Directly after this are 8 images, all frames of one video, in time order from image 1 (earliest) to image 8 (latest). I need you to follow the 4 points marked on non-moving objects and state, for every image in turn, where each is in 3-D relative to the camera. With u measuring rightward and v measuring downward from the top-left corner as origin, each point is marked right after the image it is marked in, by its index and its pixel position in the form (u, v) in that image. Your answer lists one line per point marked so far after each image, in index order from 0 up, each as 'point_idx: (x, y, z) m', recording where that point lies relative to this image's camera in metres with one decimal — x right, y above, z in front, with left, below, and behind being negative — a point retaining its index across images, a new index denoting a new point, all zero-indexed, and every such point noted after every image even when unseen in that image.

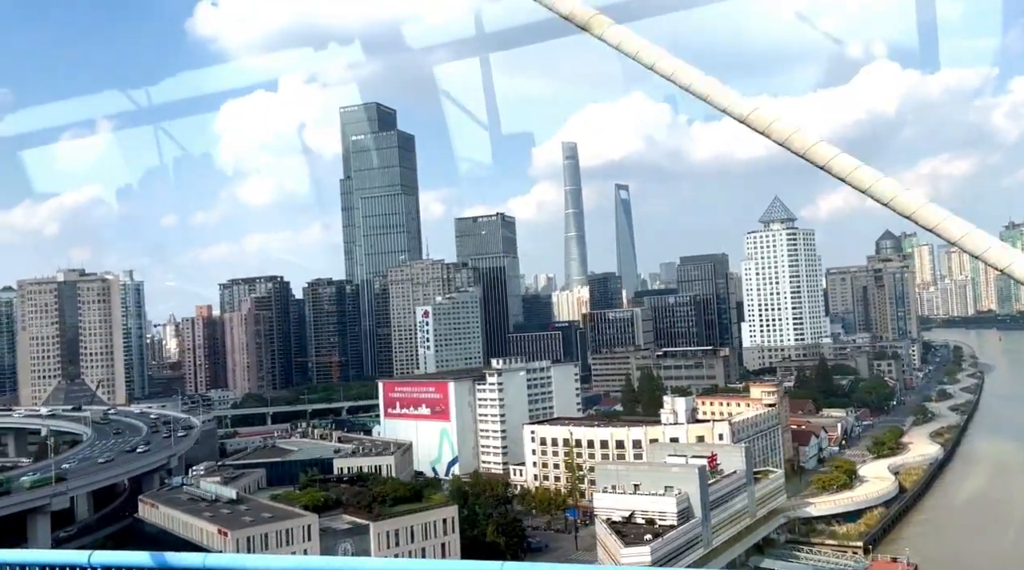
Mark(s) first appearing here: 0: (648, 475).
0: (+1.0, -1.3, +7.1) m
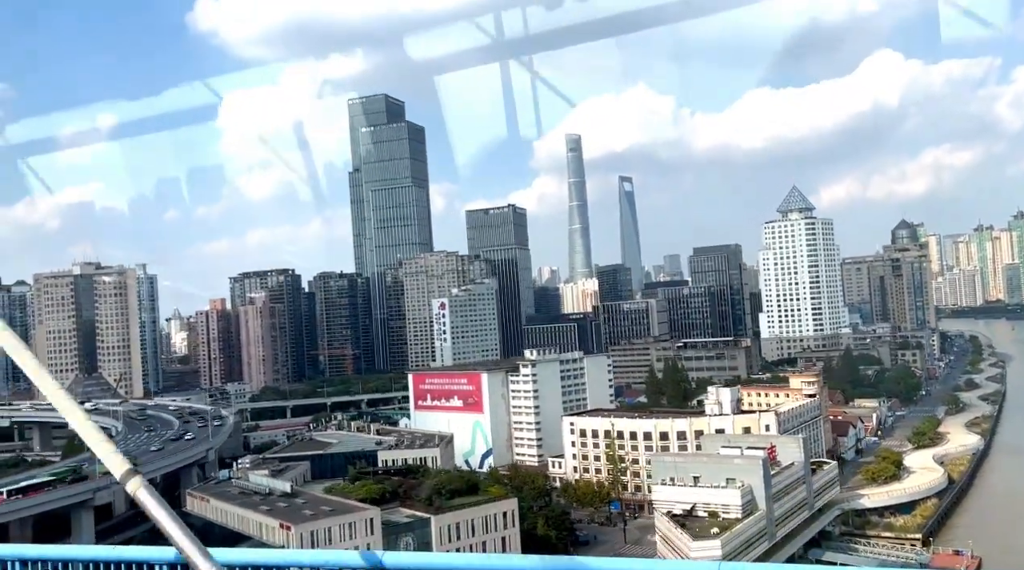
0: (+1.3, -1.2, +7.0) m
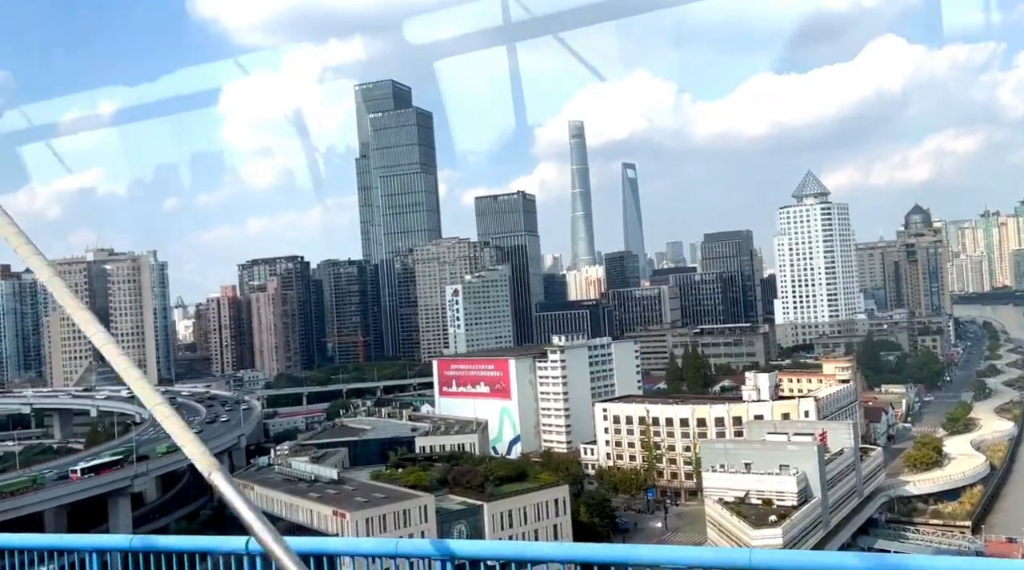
0: (+1.7, -1.1, +6.8) m
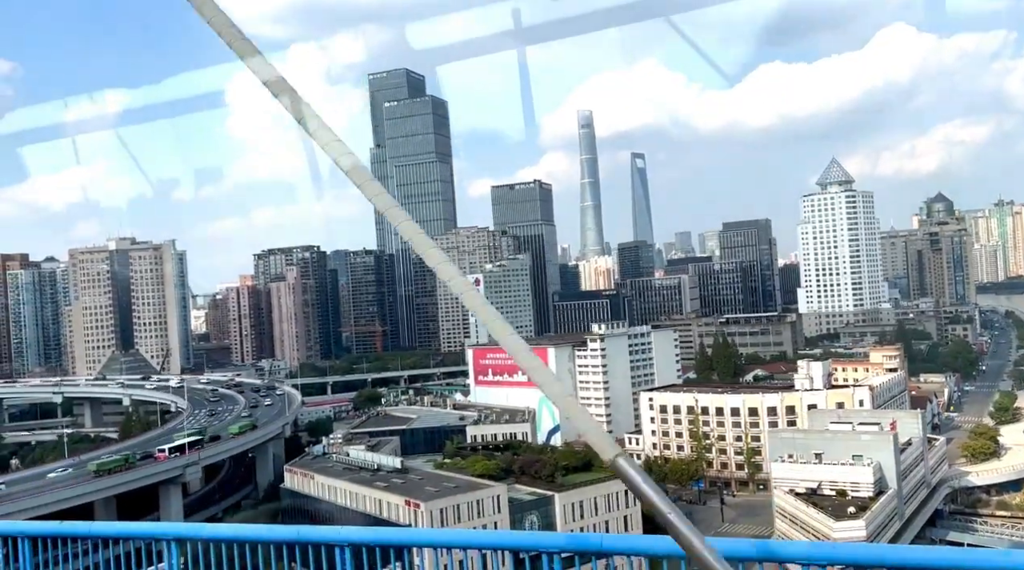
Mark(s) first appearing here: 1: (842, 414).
0: (+2.1, -1.0, +6.6) m
1: (+2.5, -1.0, +7.9) m
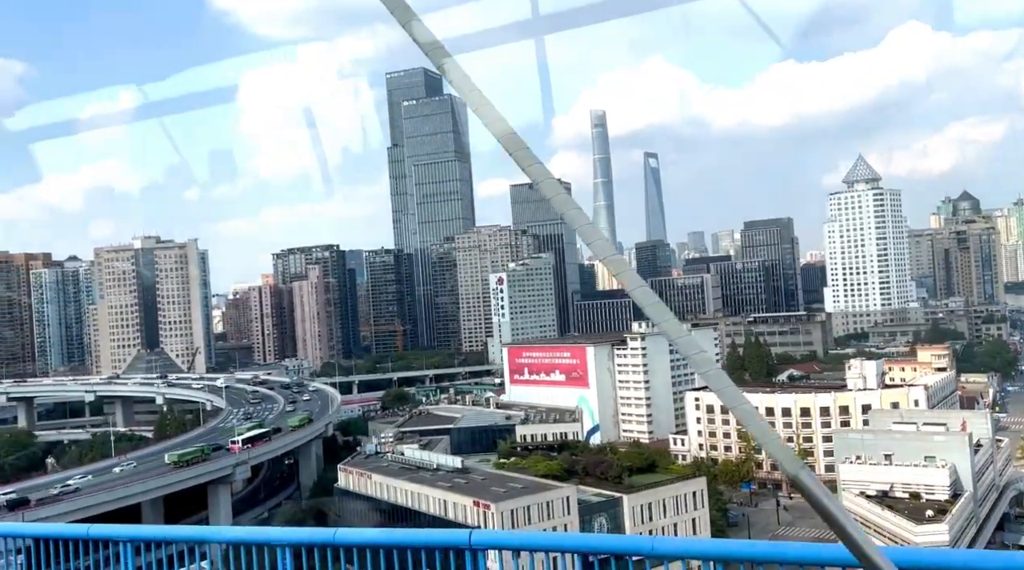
0: (+2.5, -1.0, +6.5) m
1: (+2.9, -1.0, +7.7) m
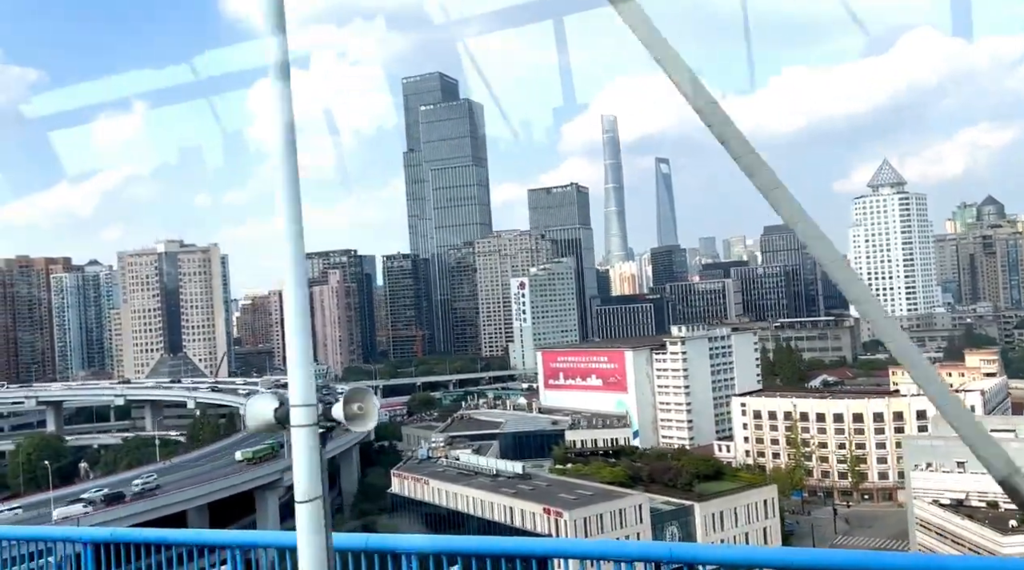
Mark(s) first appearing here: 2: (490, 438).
0: (+2.8, -1.0, +6.2) m
1: (+3.3, -1.0, +7.4) m
2: (-0.2, -1.2, +7.8) m
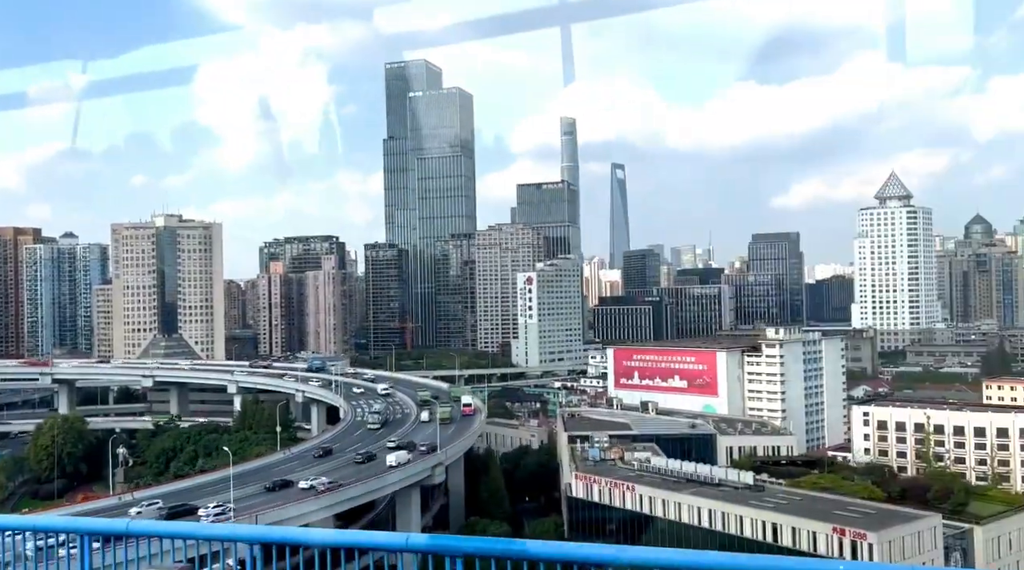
0: (+4.0, -1.1, +5.7) m
1: (+4.4, -1.1, +6.9) m
2: (+0.9, -1.1, +7.0) m
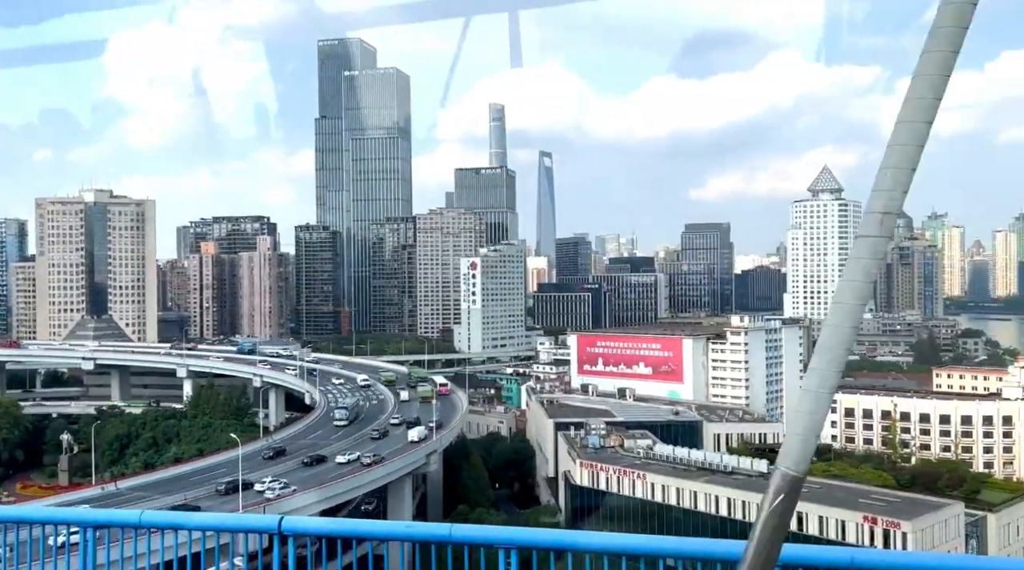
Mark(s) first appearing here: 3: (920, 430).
0: (+4.0, -1.0, +5.9) m
1: (+4.3, -1.0, +7.1) m
2: (+0.8, -1.0, +7.0) m
3: (+3.6, -1.2, +8.7) m
